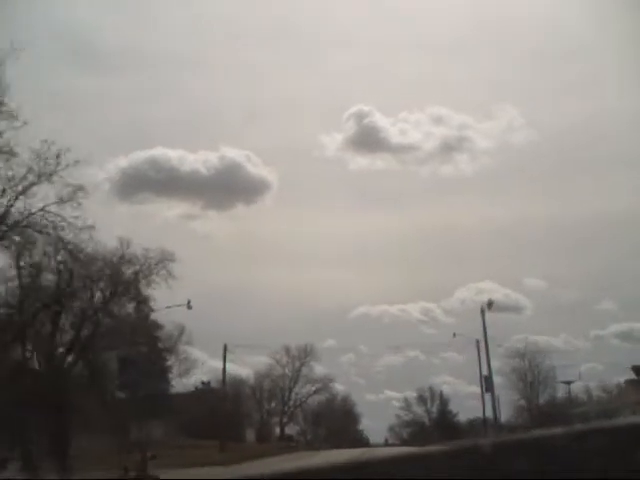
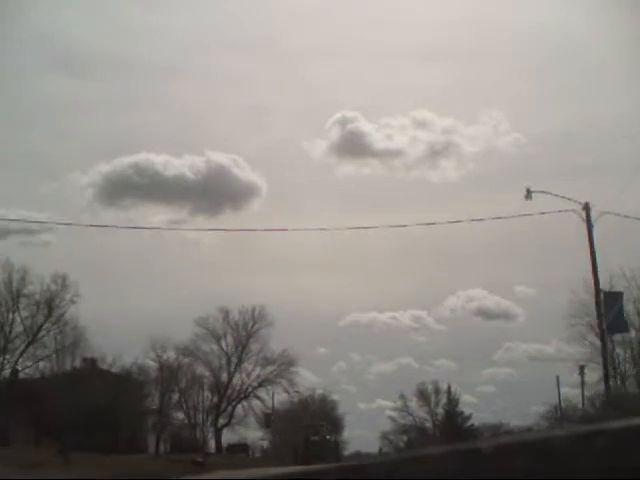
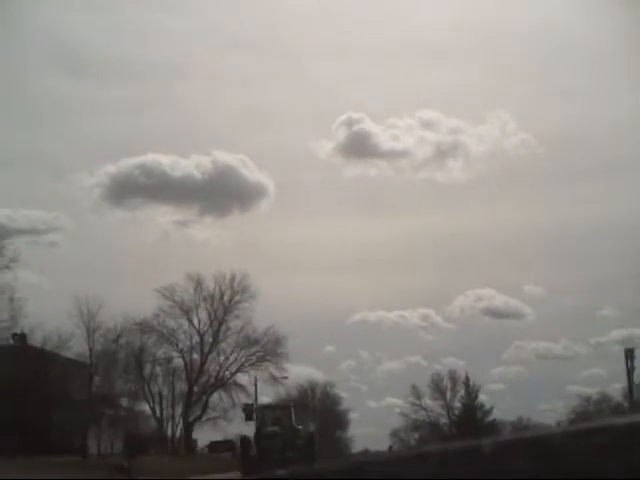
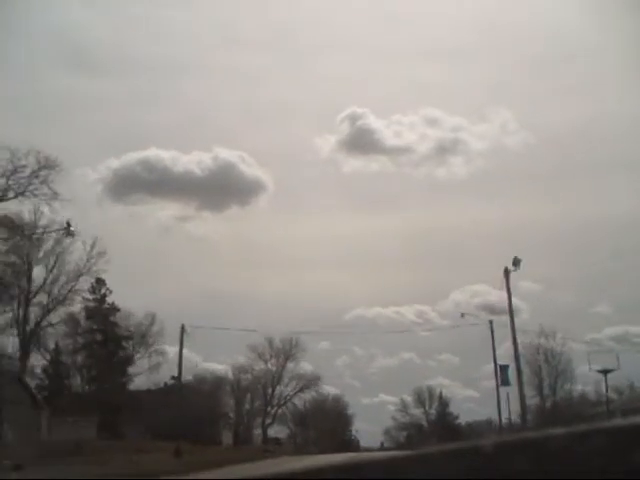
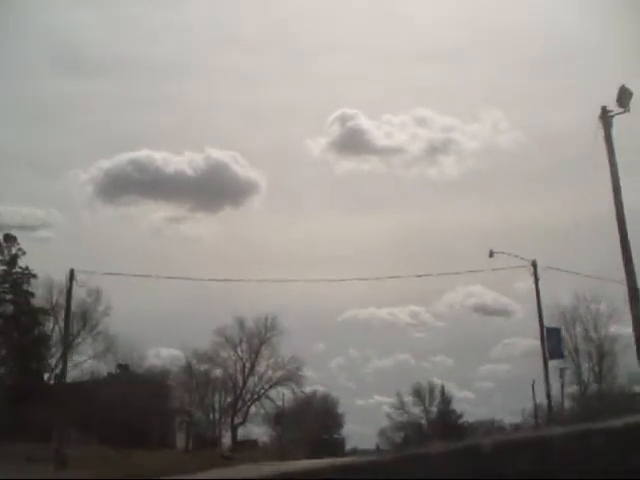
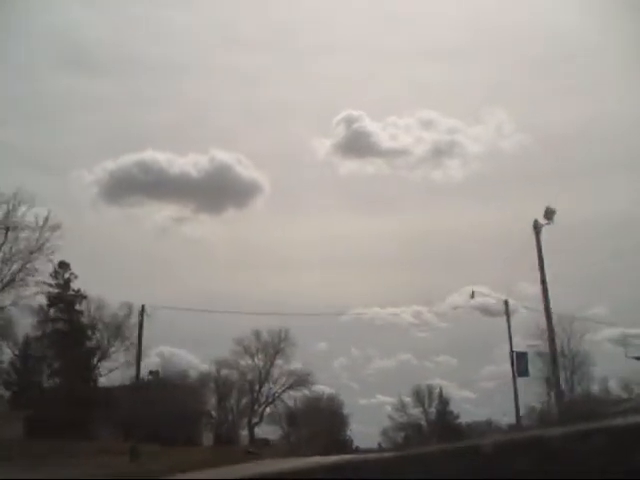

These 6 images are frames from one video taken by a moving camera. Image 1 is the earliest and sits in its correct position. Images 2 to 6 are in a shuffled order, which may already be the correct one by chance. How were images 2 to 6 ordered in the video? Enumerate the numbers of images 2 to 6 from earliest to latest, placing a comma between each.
4, 6, 5, 2, 3
